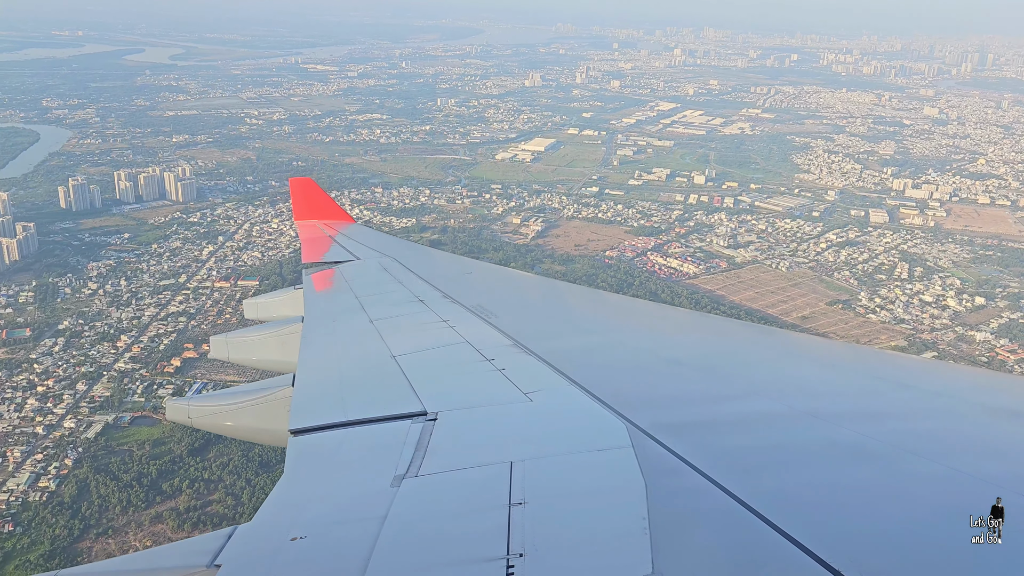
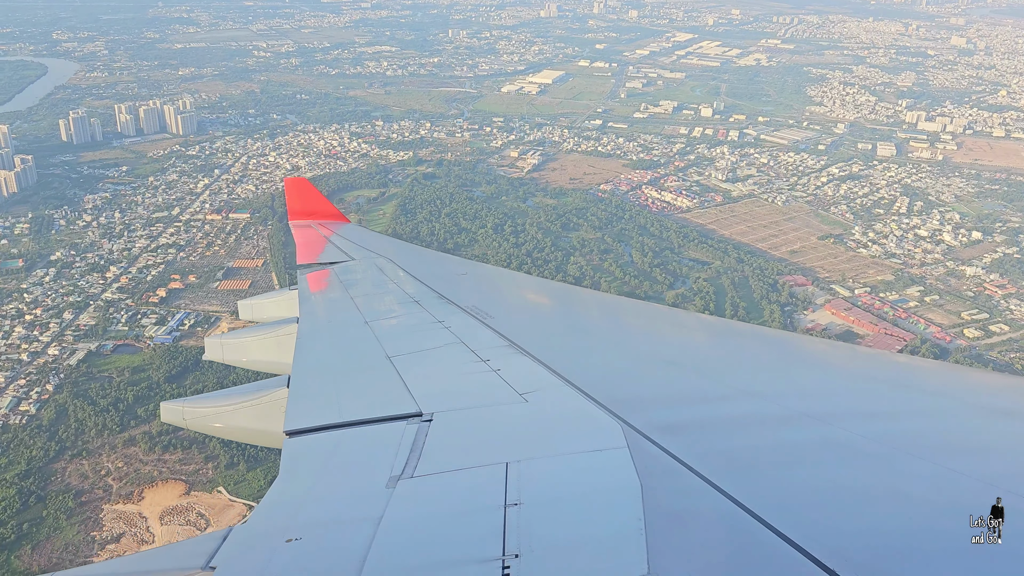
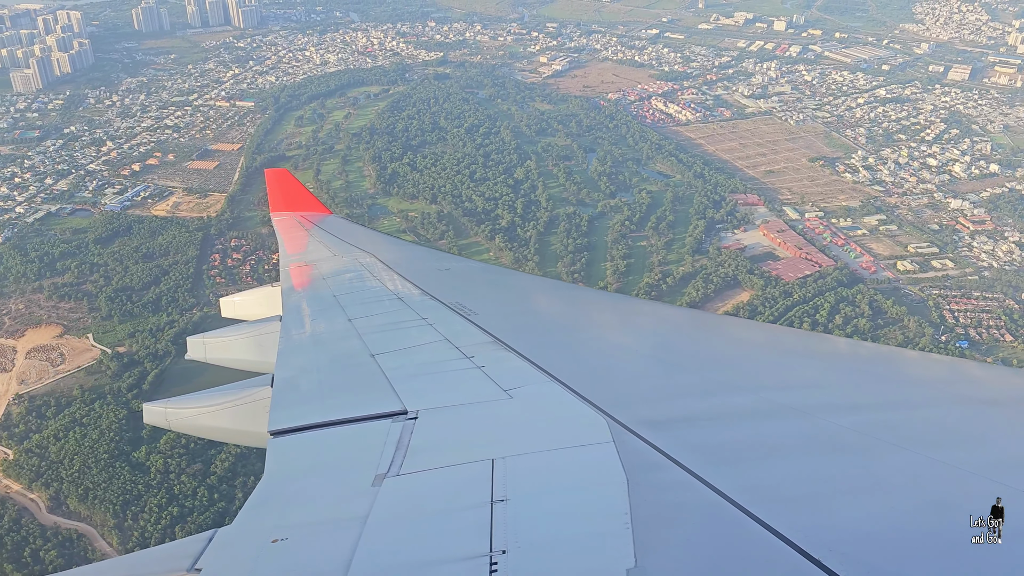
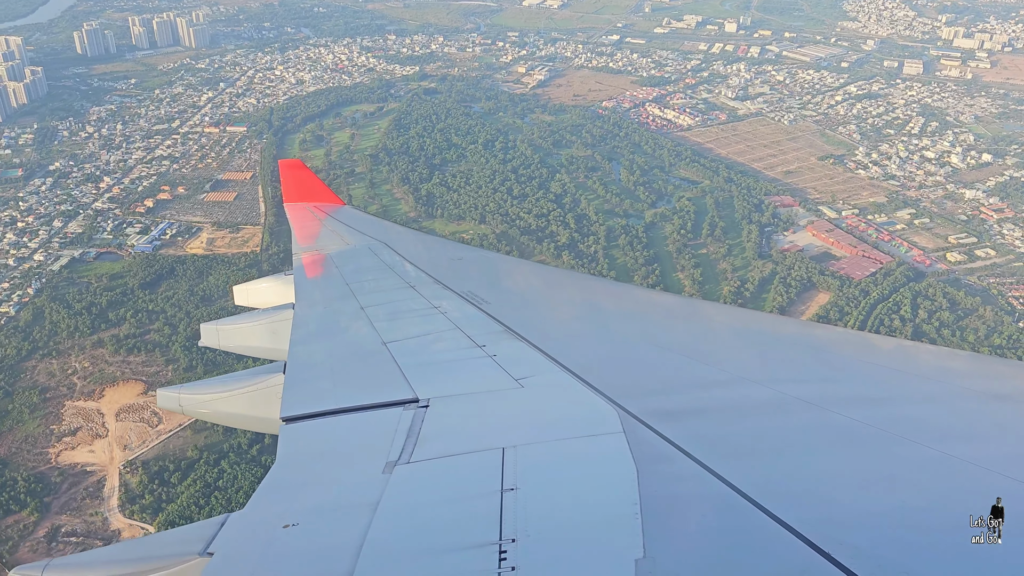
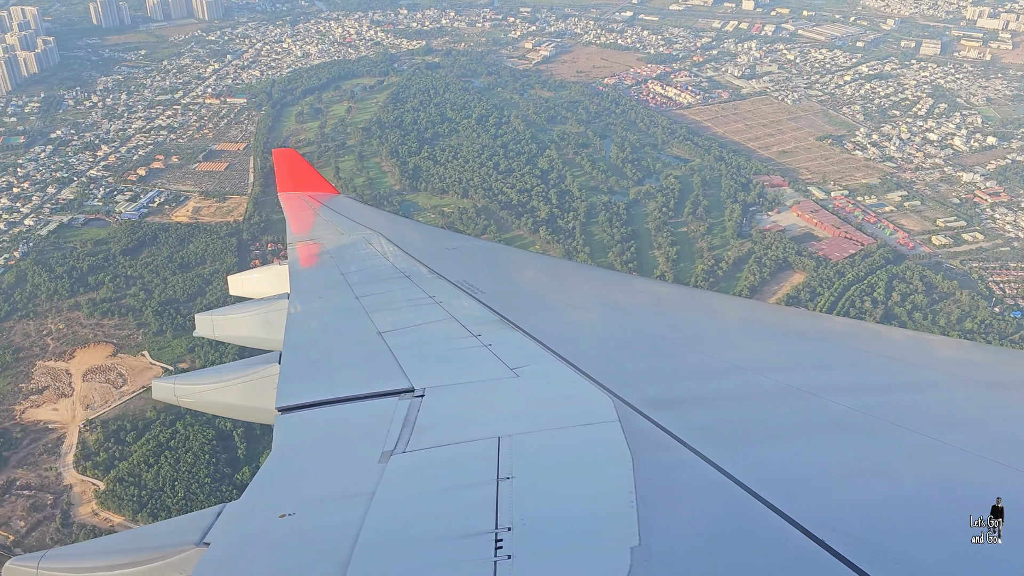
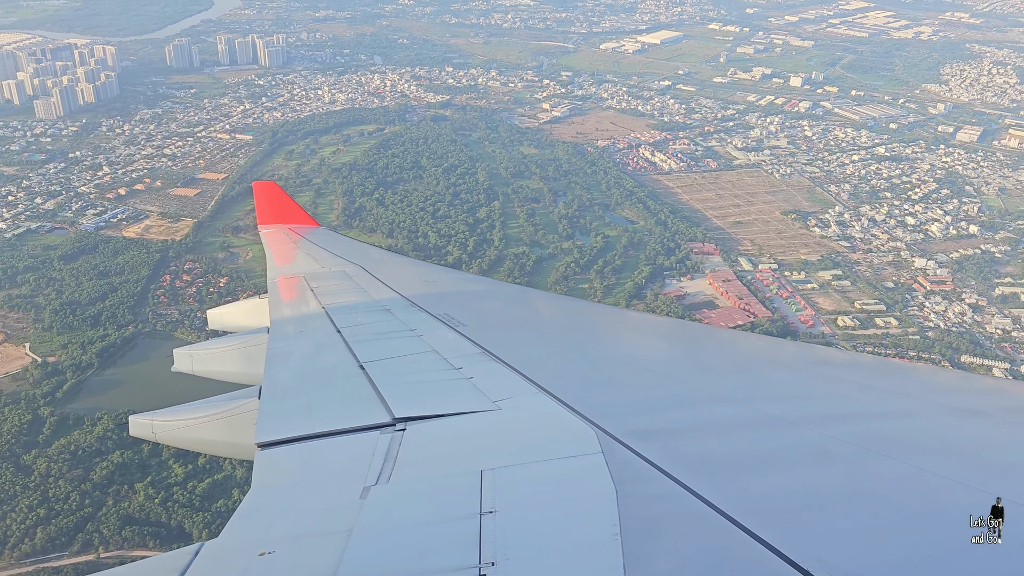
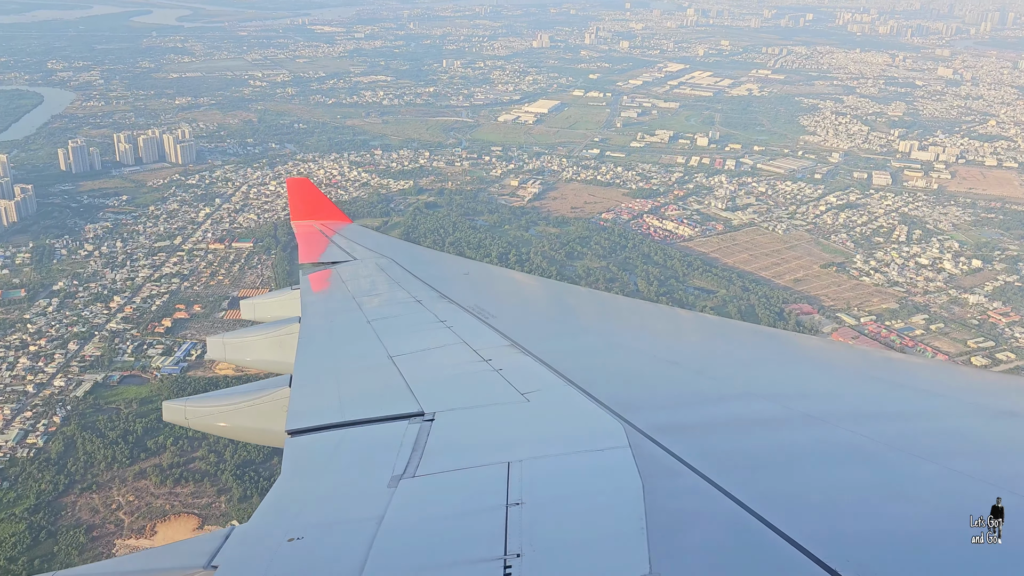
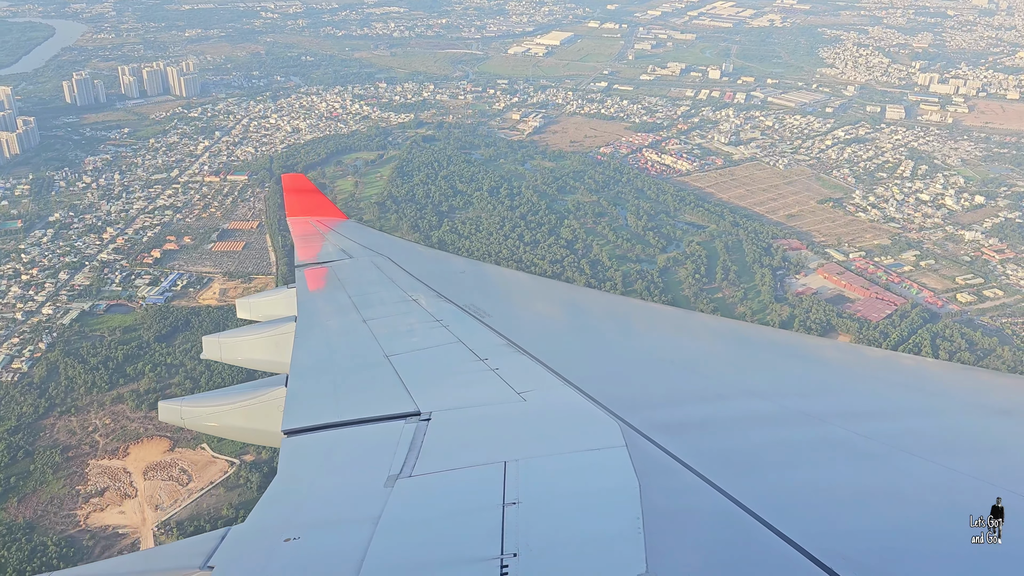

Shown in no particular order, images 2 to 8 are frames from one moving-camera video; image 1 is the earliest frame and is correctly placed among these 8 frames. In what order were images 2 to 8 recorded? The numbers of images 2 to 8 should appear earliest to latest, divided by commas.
7, 2, 8, 4, 5, 3, 6
